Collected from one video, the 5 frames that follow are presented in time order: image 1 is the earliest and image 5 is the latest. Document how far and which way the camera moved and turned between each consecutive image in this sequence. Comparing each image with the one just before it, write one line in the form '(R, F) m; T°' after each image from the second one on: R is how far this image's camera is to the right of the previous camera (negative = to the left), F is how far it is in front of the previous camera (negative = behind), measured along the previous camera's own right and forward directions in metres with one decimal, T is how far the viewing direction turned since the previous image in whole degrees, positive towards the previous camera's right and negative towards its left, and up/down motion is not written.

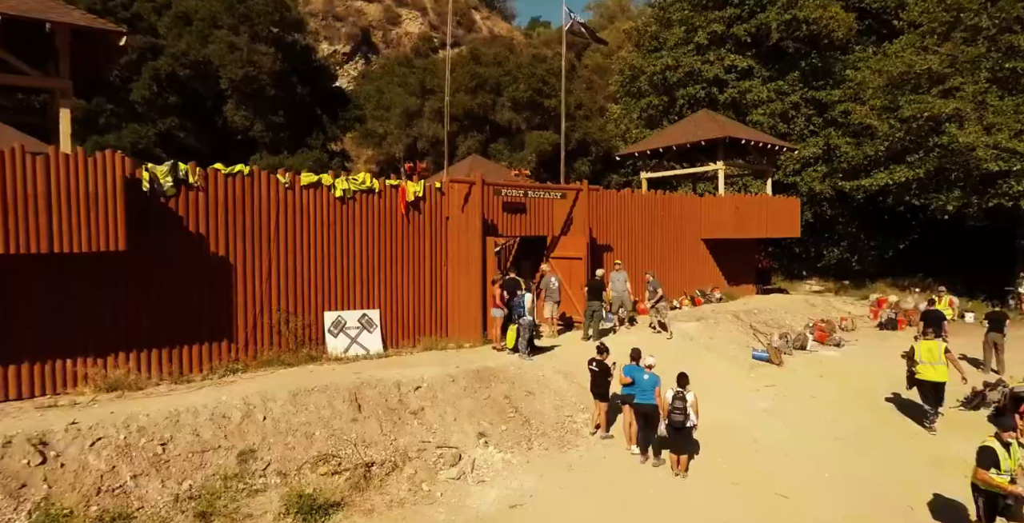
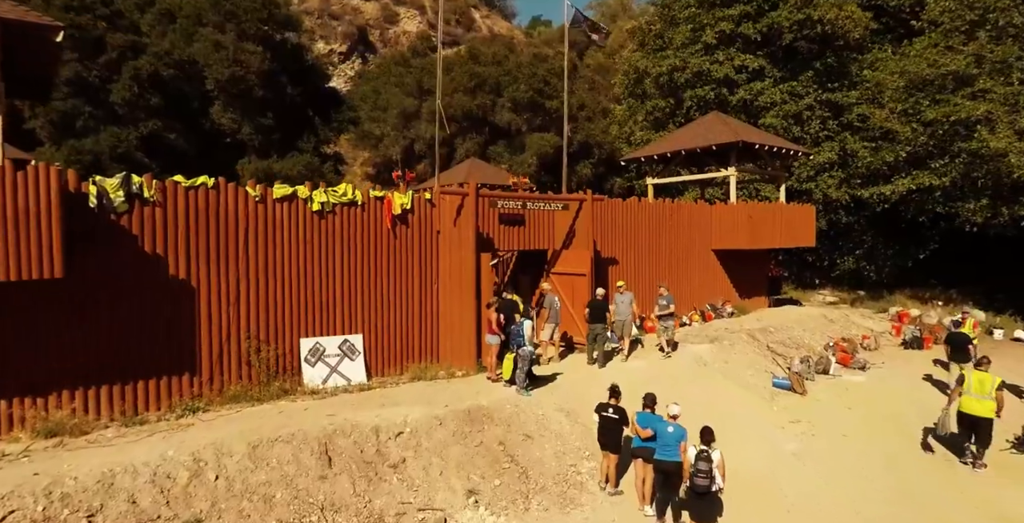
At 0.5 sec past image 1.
(+0.1, +1.3) m; 0°
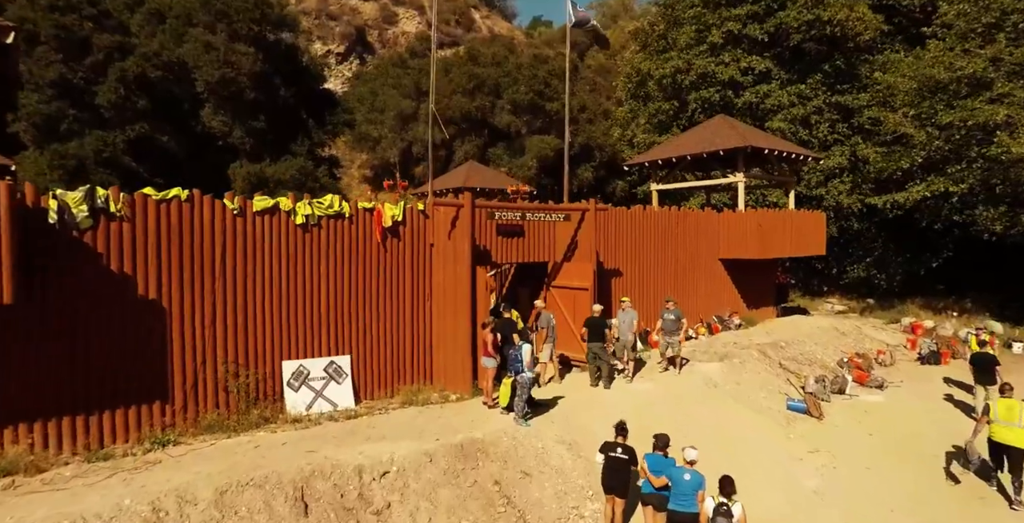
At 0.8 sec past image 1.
(0.0, +0.8) m; 0°
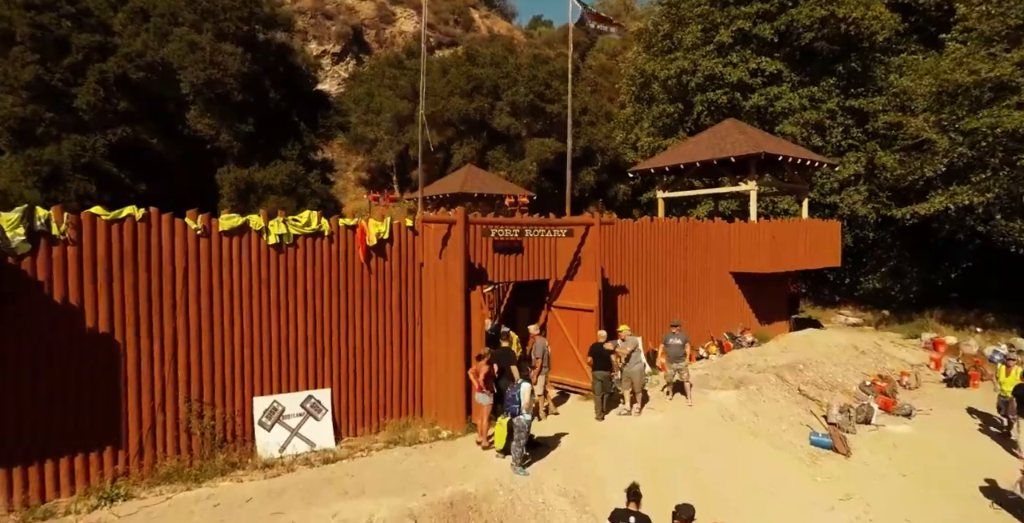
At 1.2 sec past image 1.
(0.0, +1.1) m; 0°
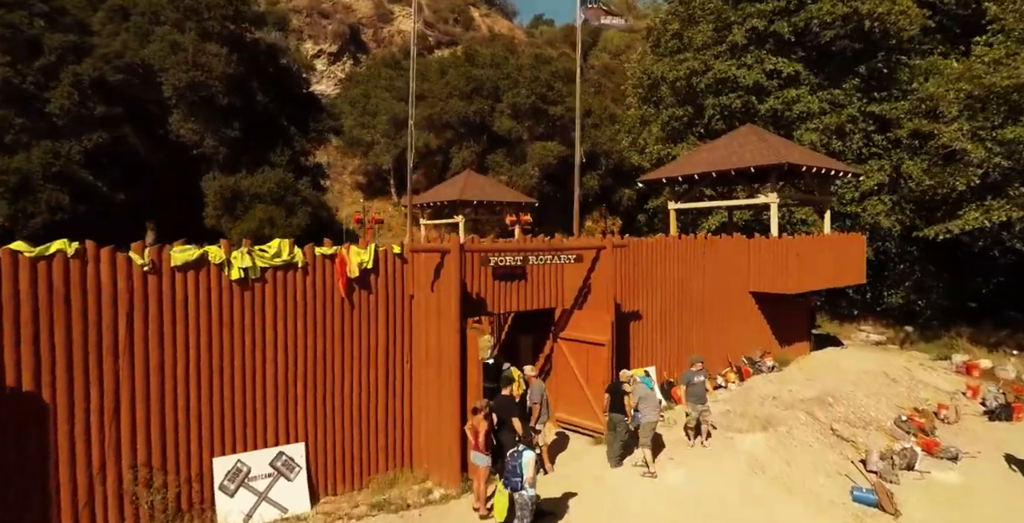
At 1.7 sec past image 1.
(0.0, +1.4) m; 0°
